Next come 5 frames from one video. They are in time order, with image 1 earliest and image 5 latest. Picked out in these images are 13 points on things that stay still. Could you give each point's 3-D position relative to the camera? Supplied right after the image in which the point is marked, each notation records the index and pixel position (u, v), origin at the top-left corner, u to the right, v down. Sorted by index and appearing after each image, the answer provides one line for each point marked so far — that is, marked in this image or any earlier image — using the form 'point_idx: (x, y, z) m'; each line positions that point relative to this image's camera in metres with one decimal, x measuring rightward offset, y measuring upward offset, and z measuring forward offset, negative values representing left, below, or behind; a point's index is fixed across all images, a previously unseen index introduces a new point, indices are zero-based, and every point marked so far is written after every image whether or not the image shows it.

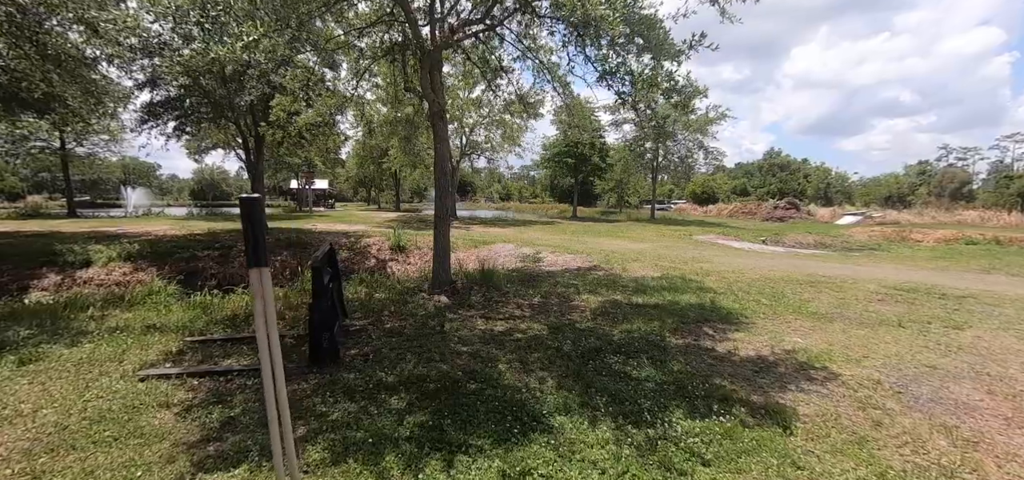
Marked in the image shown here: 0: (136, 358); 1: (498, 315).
0: (-3.4, -1.1, +3.8) m
1: (-0.2, -0.9, +5.1) m
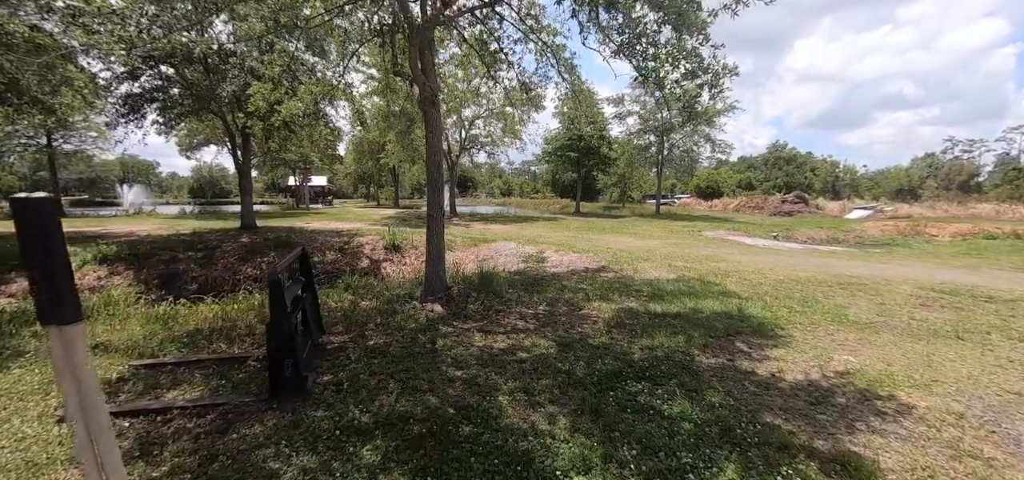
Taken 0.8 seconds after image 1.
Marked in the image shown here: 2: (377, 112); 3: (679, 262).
0: (-3.4, -1.1, +3.2) m
1: (-0.1, -0.9, +4.5) m
2: (-4.8, +4.5, +14.9) m
3: (+3.5, -0.5, +8.9) m
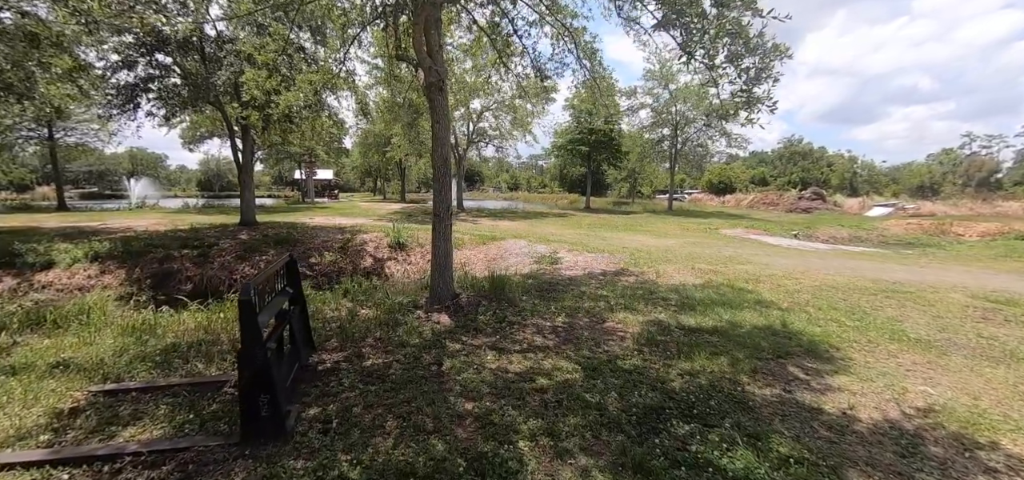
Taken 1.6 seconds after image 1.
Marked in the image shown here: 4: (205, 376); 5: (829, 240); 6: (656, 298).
0: (-3.3, -1.2, +2.7) m
1: (0.0, -1.0, +3.9) m
2: (-4.4, +4.7, +14.3) m
3: (+3.8, -0.5, +8.3) m
4: (-2.4, -1.1, +3.3) m
5: (+12.1, 0.0, +16.1) m
6: (+1.9, -0.8, +5.5) m
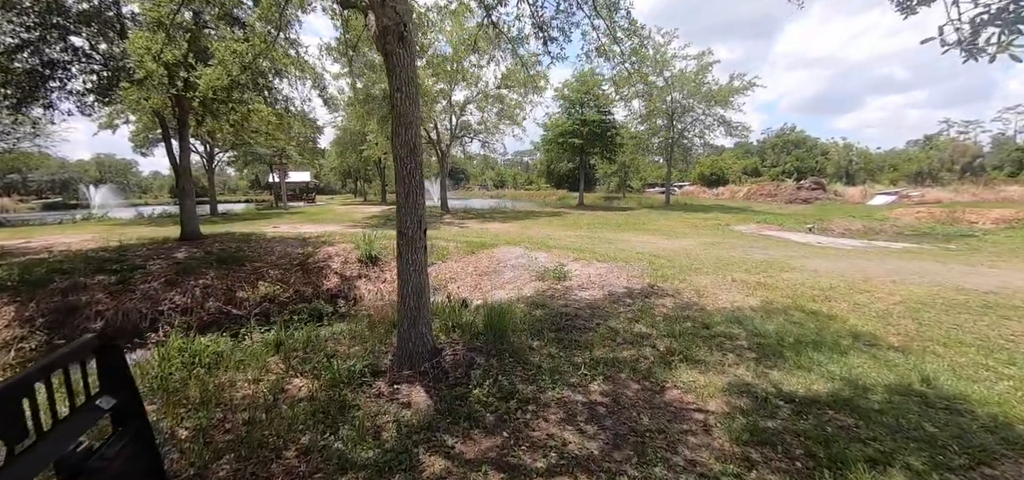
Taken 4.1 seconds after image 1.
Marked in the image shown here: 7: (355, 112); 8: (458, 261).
0: (-3.1, -1.5, +1.0) m
1: (+0.1, -1.2, +2.3) m
2: (-4.8, +4.4, +12.5) m
3: (+3.7, -0.6, +6.8) m
4: (-2.3, -1.4, +1.6) m
5: (+11.8, +0.2, +14.8) m
6: (+1.9, -0.9, +4.0) m
7: (-5.9, +4.7, +15.8) m
8: (-1.1, -0.4, +8.5) m
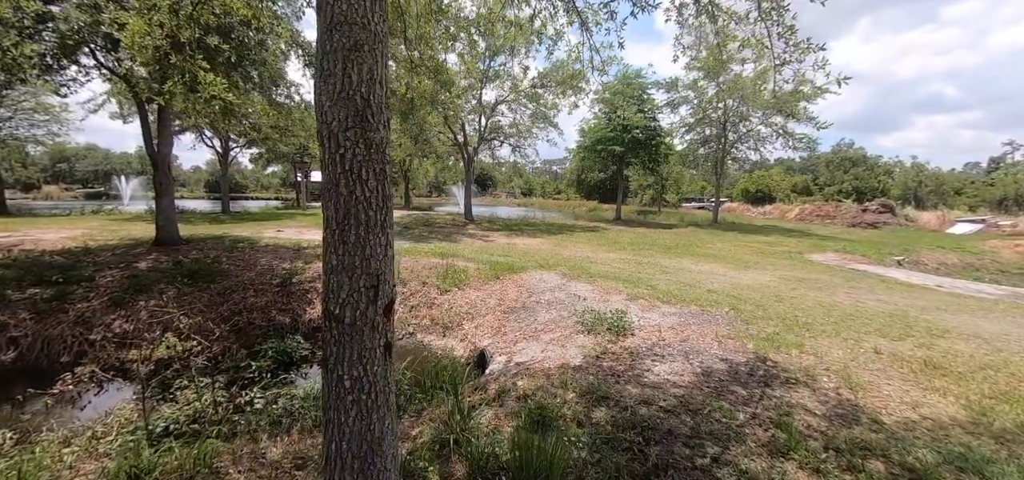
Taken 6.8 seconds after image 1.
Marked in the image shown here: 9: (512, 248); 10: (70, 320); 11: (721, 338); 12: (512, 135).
0: (-3.1, -1.6, -0.7) m
1: (+0.3, -1.5, +0.4) m
2: (-3.8, +4.1, +11.0) m
3: (+4.1, -1.1, +4.7) m
4: (-2.2, -1.5, -0.1) m
5: (+12.7, -0.9, +12.3) m
6: (+2.2, -1.3, +2.0) m
7: (-4.6, +4.5, +14.3) m
8: (-0.6, -0.8, +6.7) m
9: (0.0, -0.2, +10.7) m
10: (-5.7, -1.0, +5.4) m
11: (+2.2, -1.0, +4.4) m
12: (0.0, +4.3, +17.0) m
